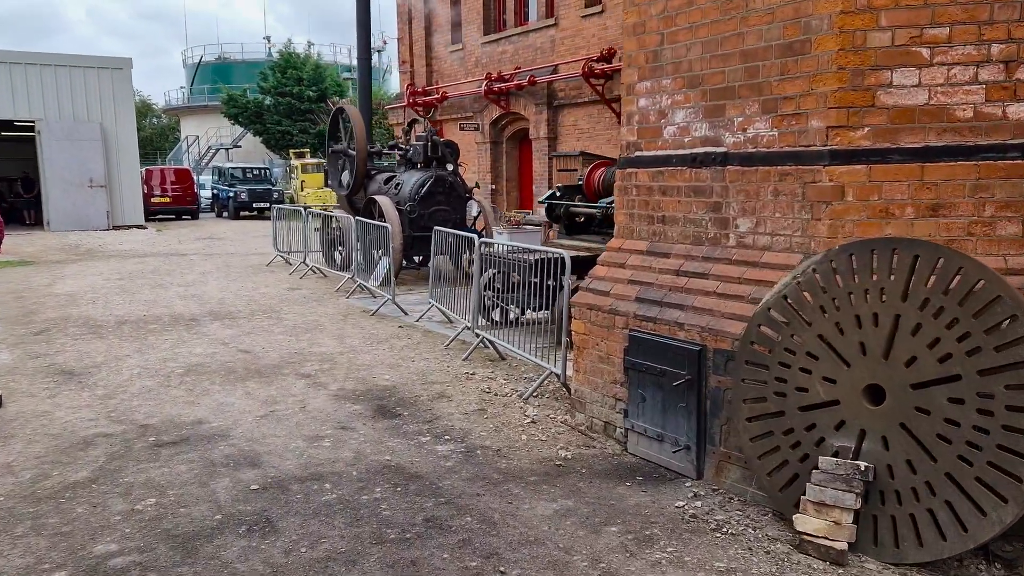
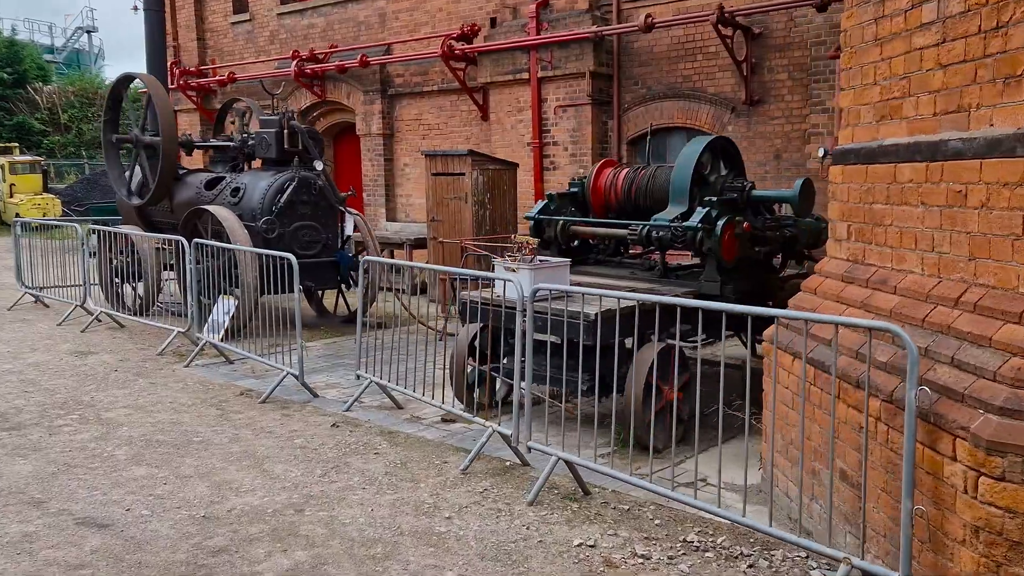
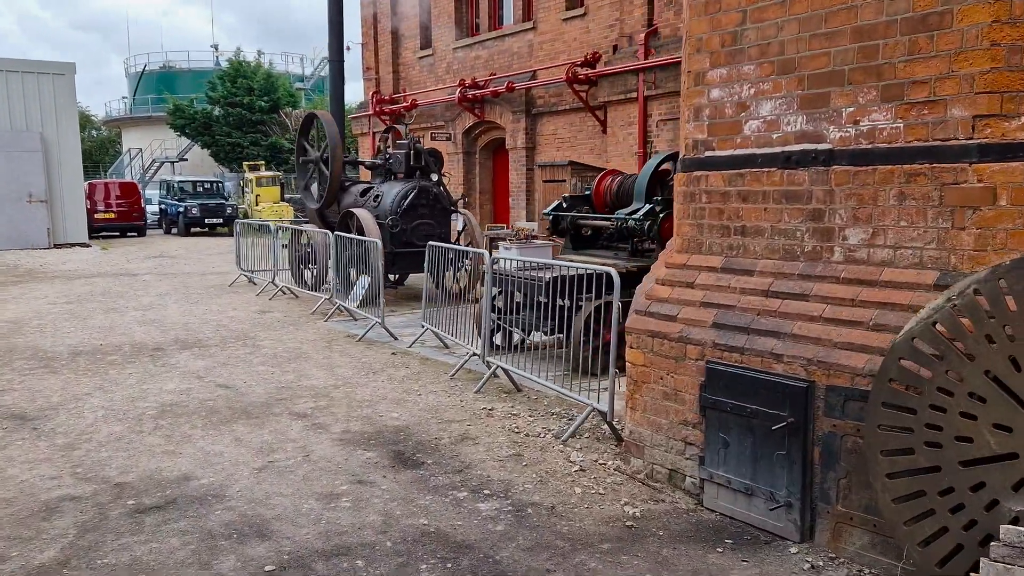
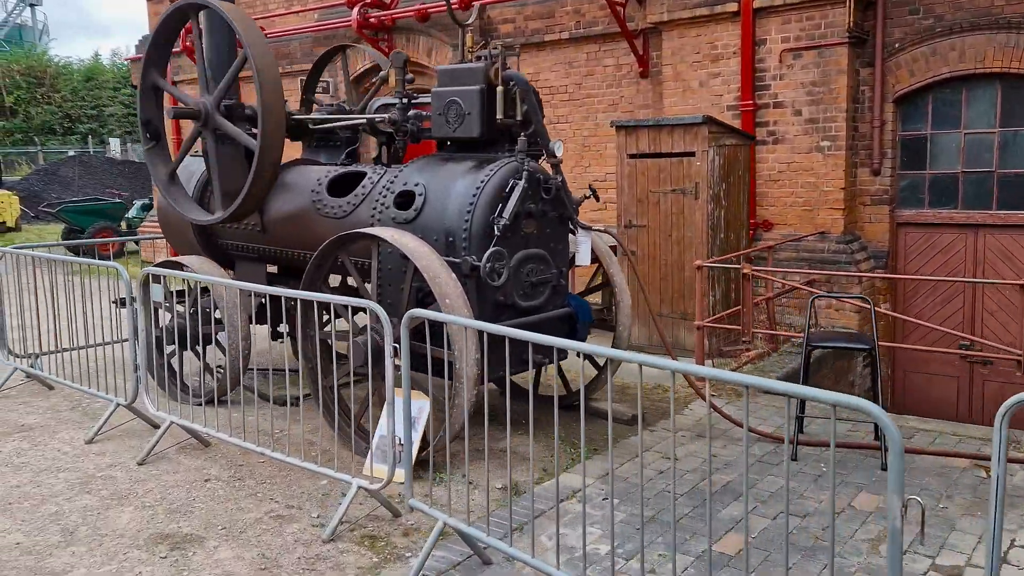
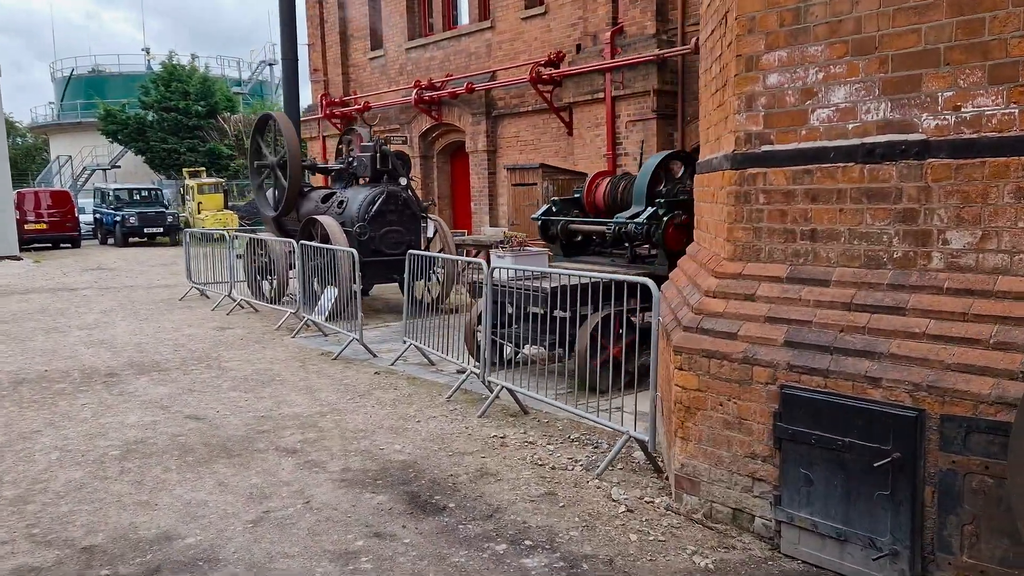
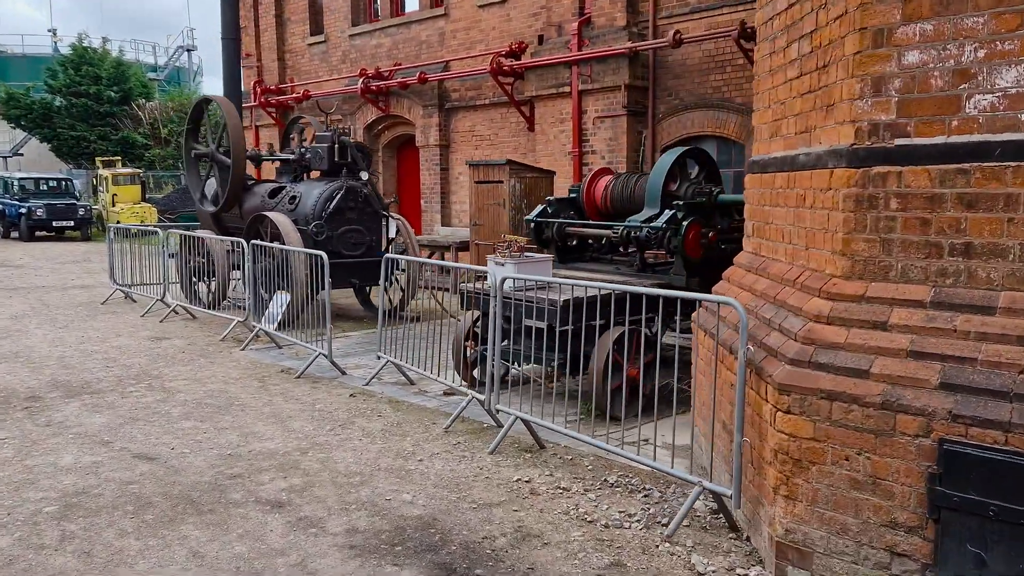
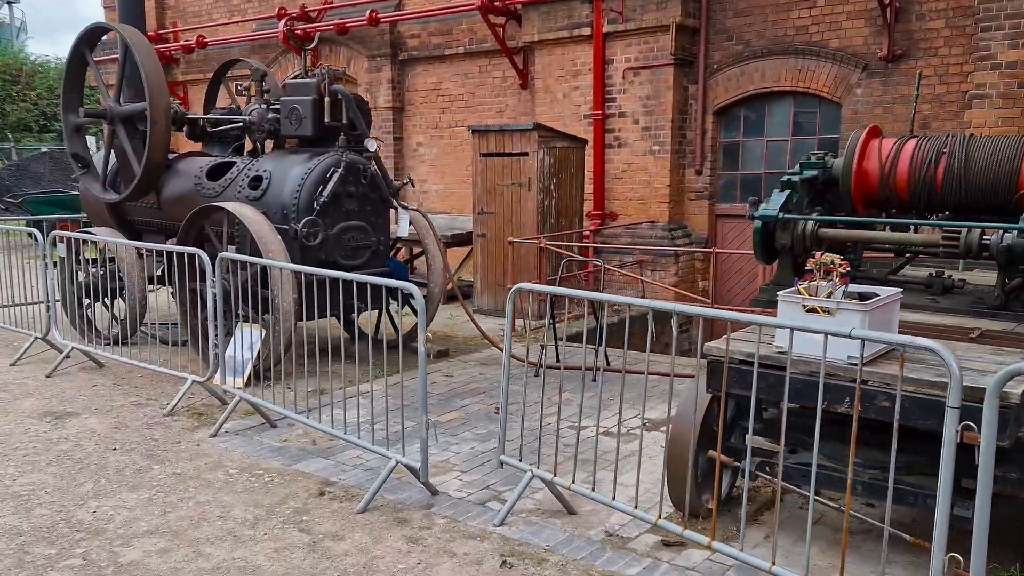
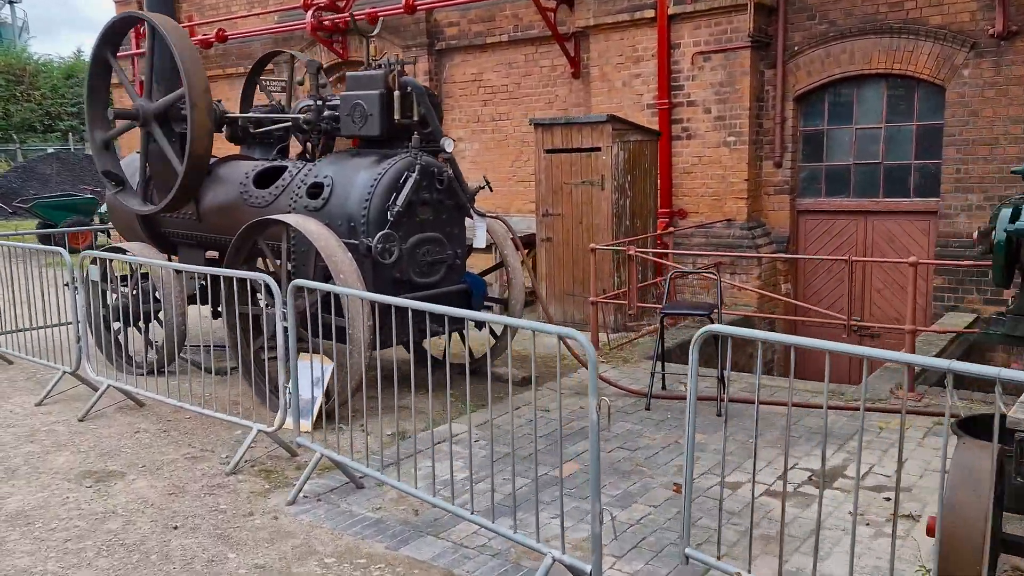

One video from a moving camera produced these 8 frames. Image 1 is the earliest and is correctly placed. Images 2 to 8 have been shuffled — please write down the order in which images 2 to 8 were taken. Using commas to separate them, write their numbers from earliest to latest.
3, 5, 6, 2, 7, 8, 4
